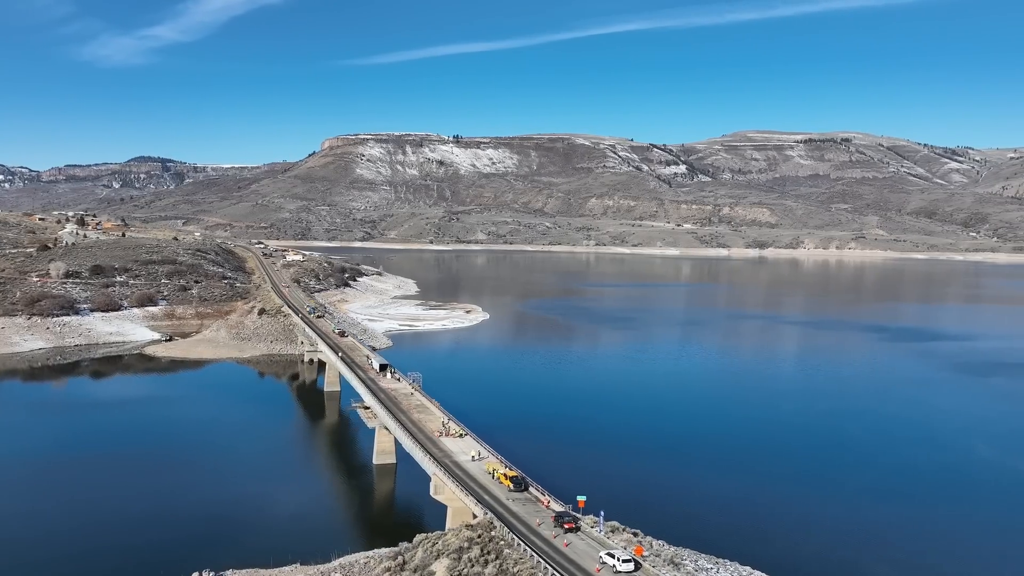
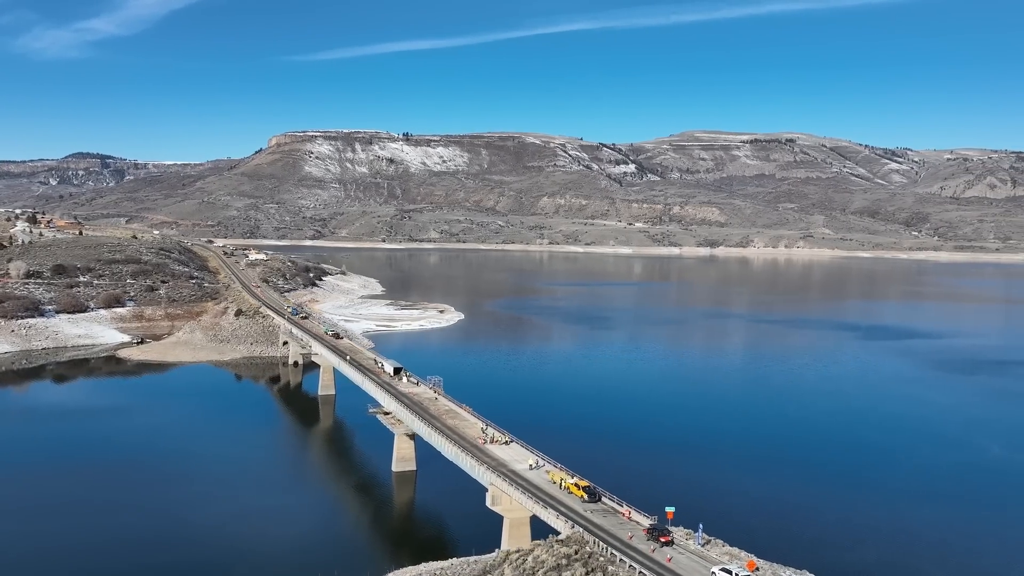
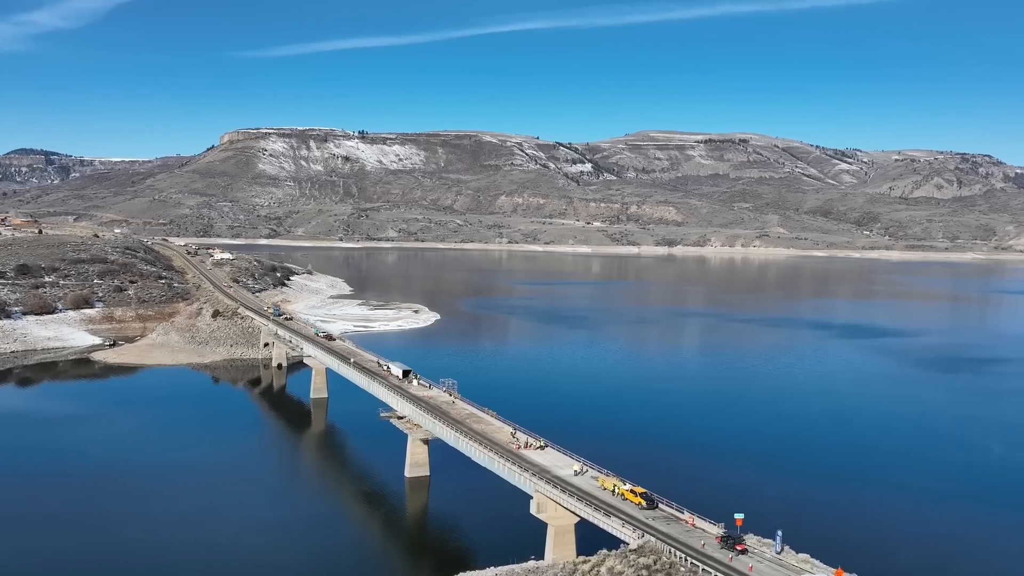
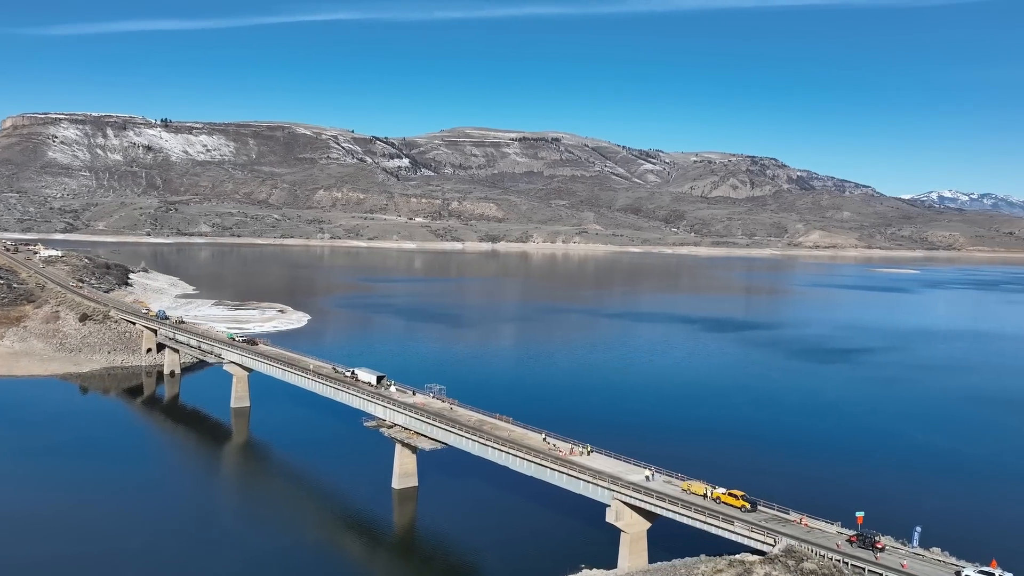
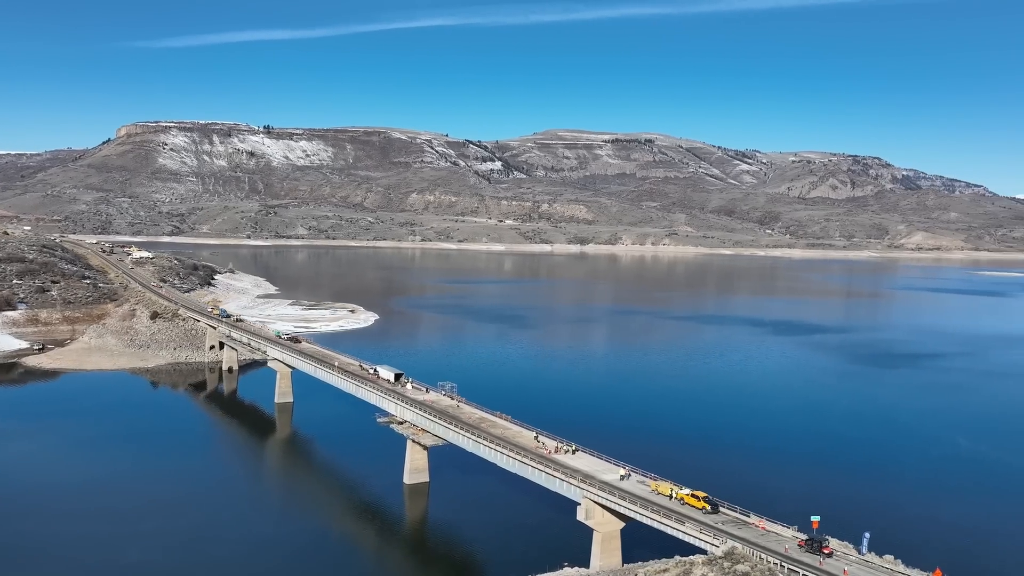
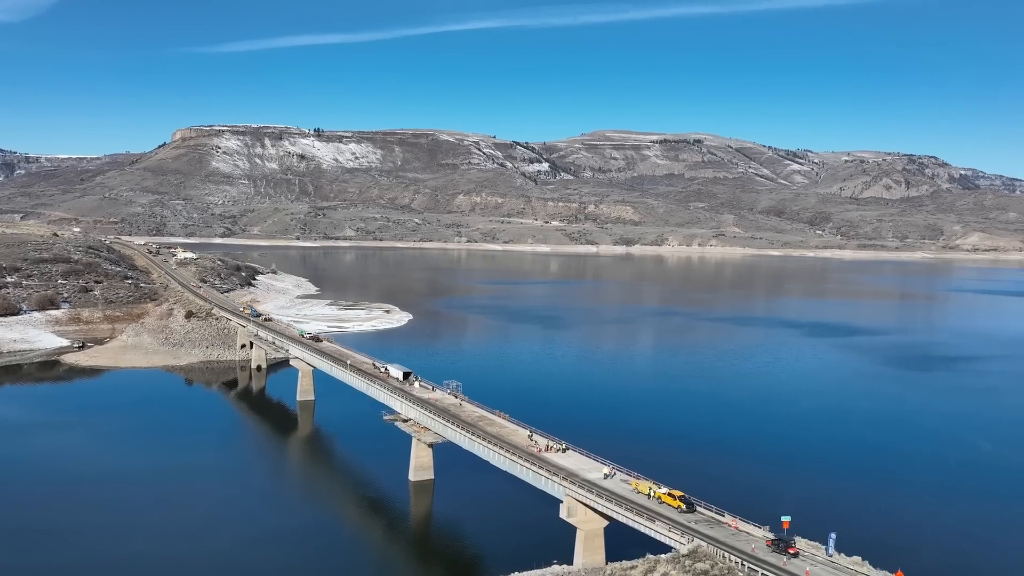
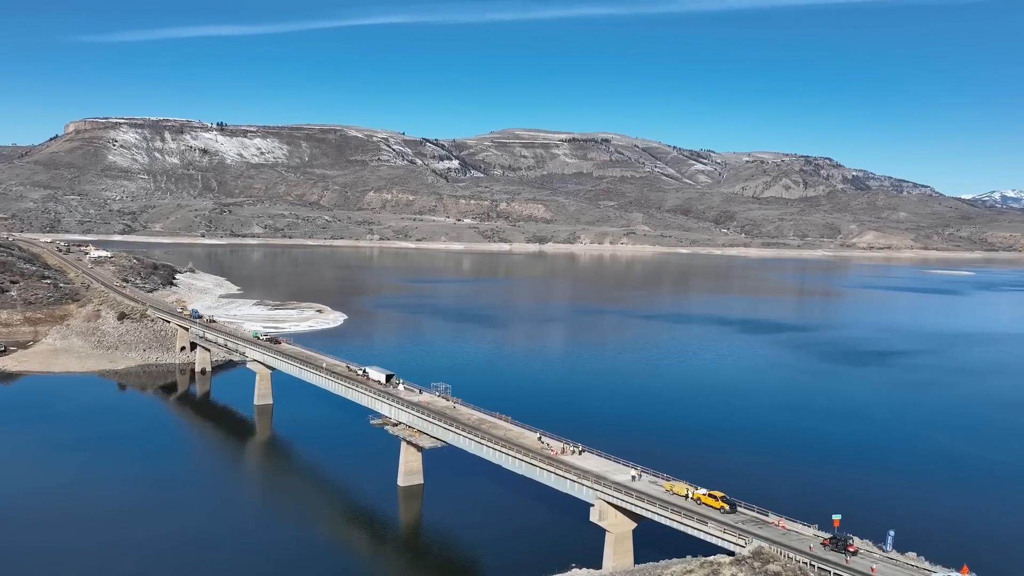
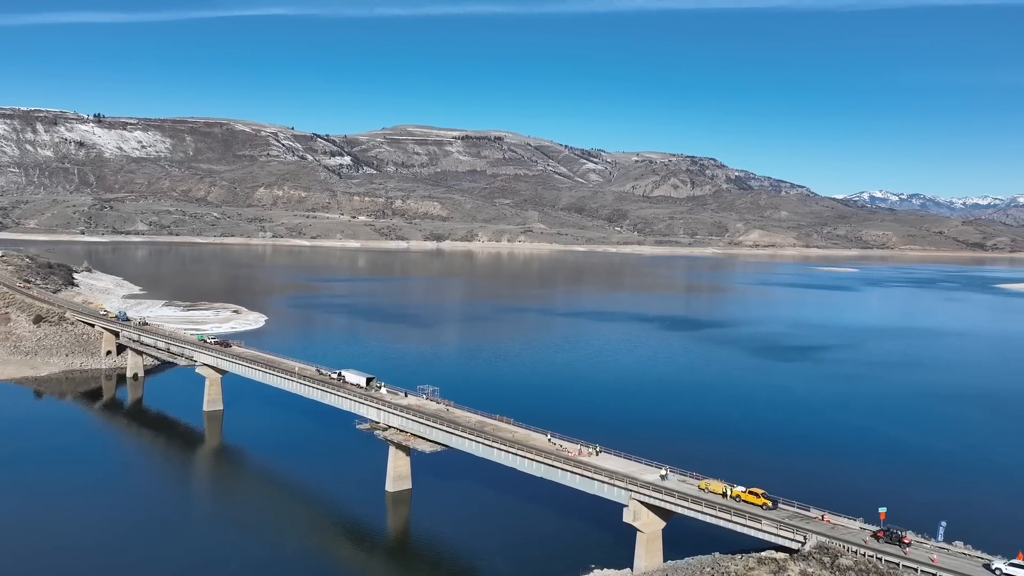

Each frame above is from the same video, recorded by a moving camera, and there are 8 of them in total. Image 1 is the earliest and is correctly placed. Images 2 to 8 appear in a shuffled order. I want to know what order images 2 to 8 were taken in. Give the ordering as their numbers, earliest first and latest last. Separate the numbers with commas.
2, 3, 6, 5, 7, 4, 8
